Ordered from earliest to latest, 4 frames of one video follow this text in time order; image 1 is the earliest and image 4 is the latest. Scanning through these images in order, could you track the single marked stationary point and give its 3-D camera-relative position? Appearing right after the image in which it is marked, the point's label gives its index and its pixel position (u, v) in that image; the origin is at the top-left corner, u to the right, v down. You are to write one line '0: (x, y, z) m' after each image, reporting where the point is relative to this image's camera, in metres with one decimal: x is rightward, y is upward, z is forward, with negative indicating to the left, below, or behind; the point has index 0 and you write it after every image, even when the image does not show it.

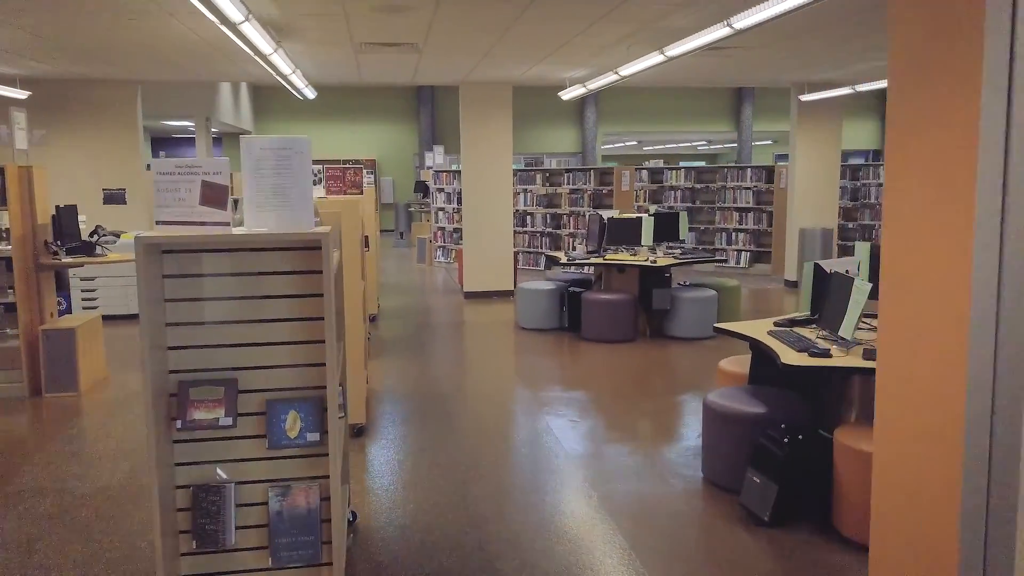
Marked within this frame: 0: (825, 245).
0: (+4.0, +0.6, +10.5) m
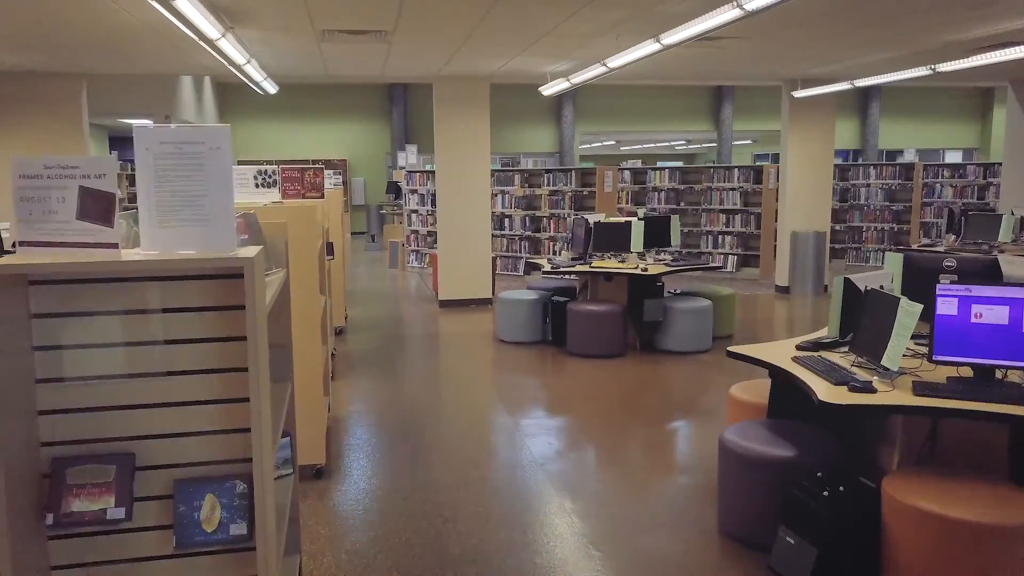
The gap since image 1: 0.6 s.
0: (+3.7, +0.5, +10.0) m
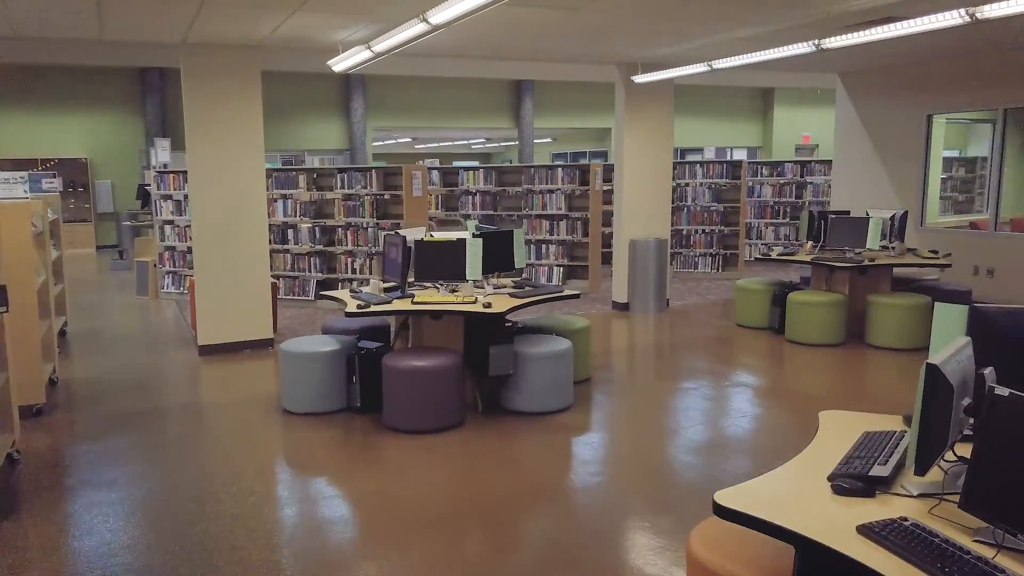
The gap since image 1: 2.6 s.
0: (+1.6, +0.3, +8.7) m
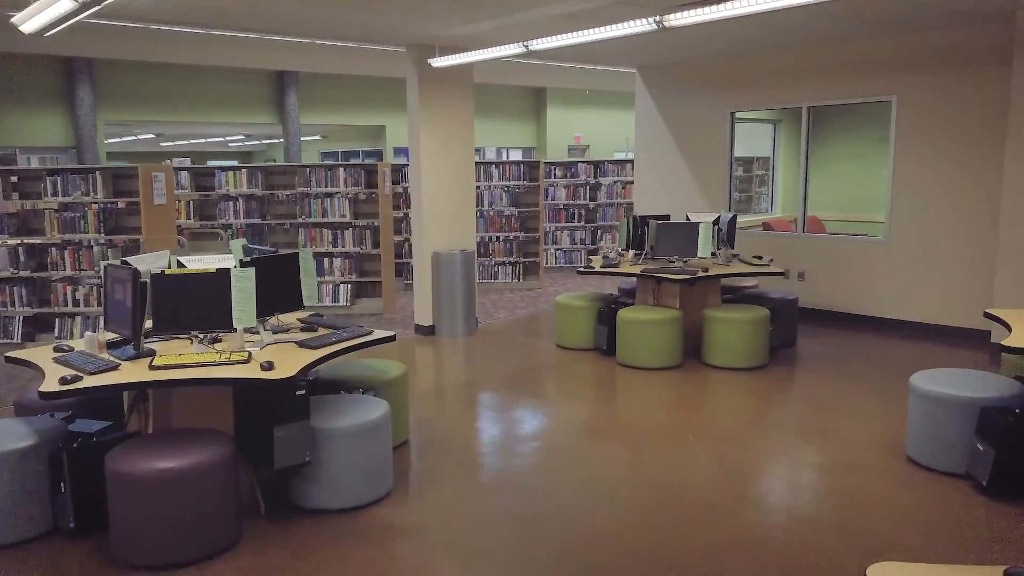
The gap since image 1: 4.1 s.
0: (-0.4, +0.1, +7.5) m
